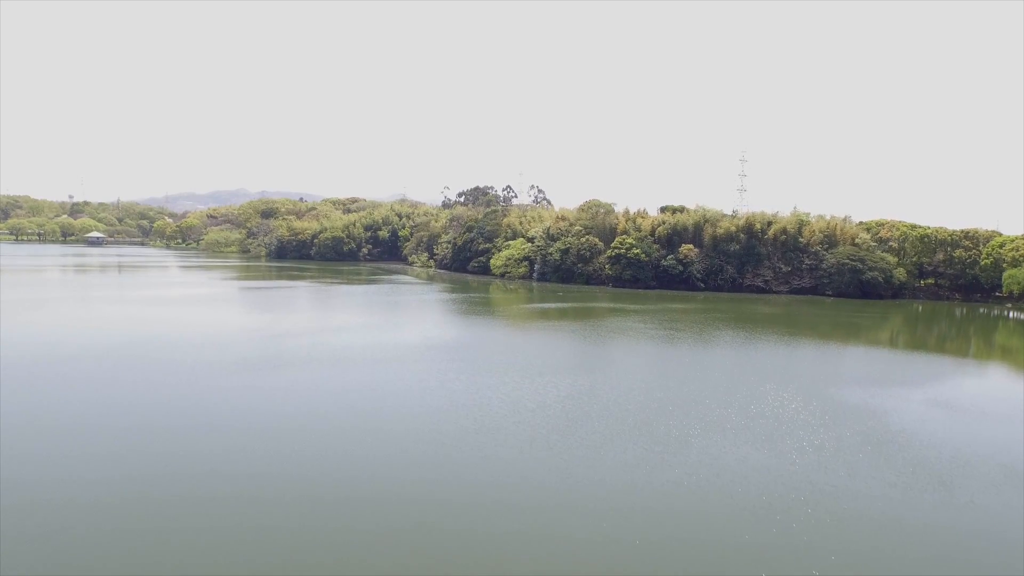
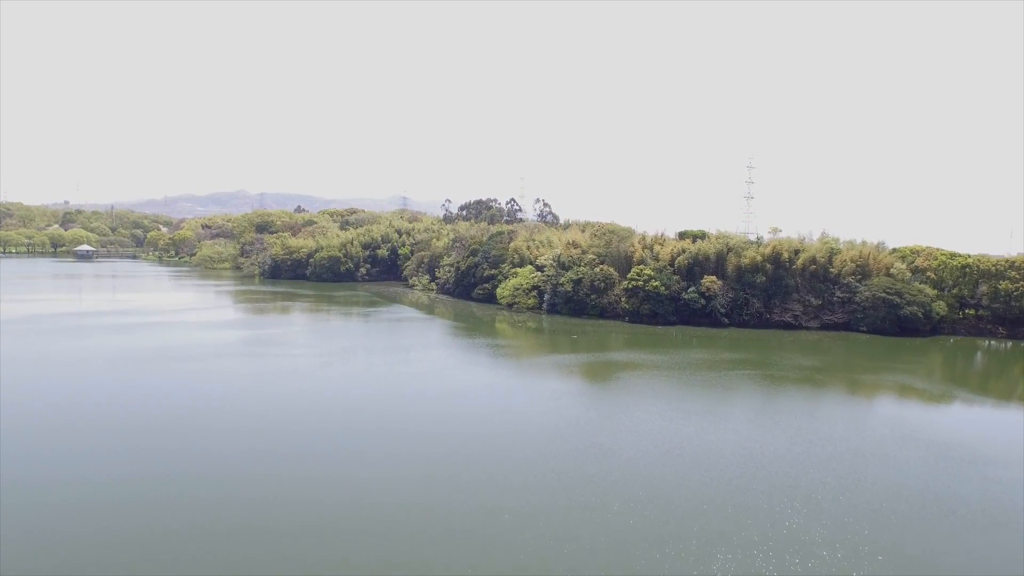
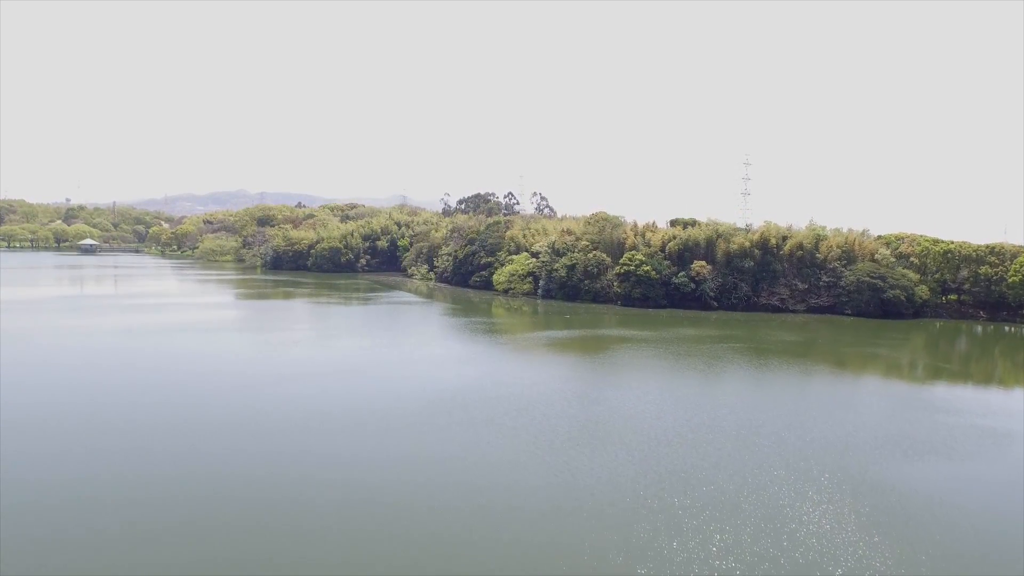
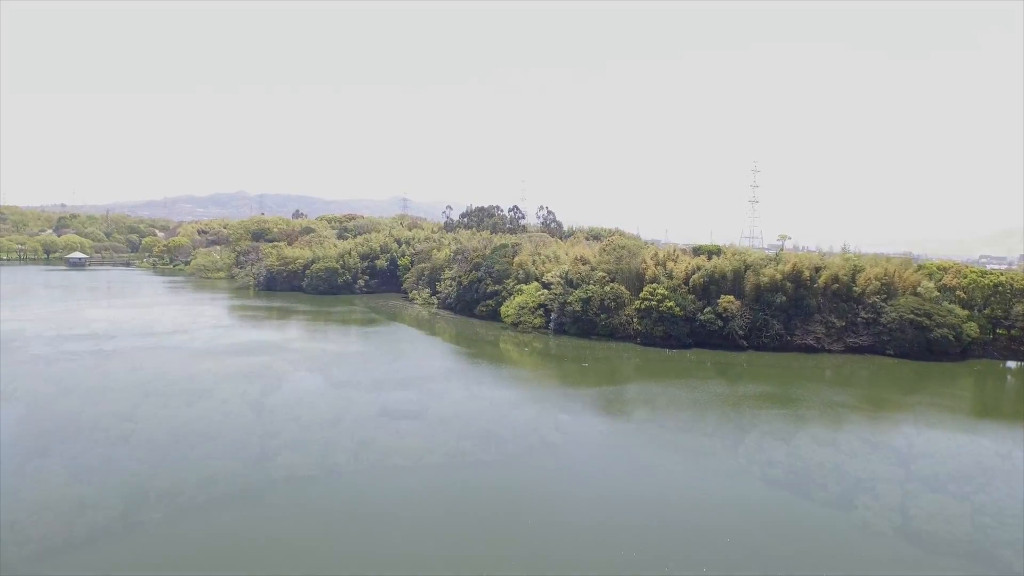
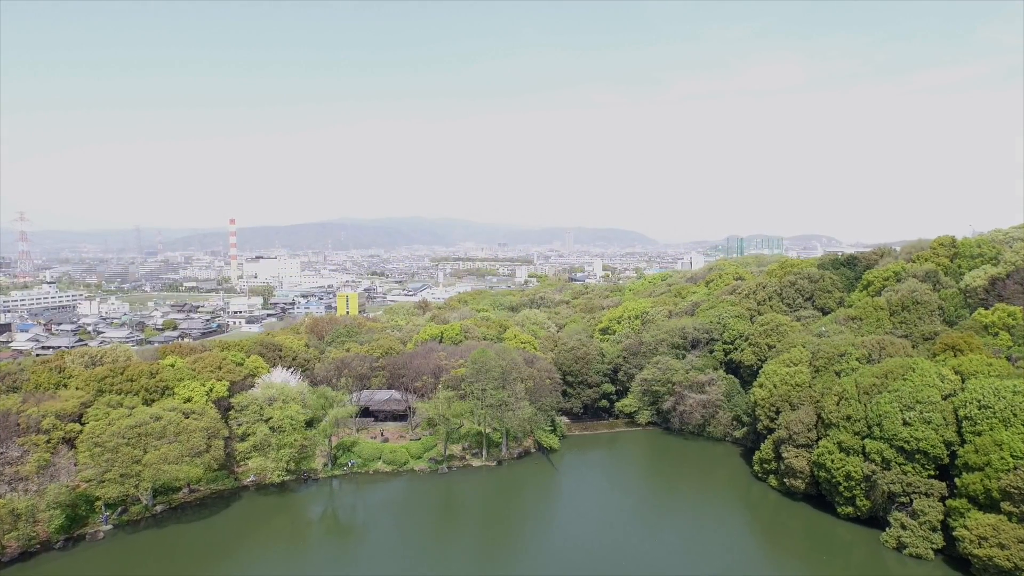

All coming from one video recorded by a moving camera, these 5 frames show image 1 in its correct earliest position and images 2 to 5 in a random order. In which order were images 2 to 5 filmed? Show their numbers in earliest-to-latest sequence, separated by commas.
3, 2, 4, 5
